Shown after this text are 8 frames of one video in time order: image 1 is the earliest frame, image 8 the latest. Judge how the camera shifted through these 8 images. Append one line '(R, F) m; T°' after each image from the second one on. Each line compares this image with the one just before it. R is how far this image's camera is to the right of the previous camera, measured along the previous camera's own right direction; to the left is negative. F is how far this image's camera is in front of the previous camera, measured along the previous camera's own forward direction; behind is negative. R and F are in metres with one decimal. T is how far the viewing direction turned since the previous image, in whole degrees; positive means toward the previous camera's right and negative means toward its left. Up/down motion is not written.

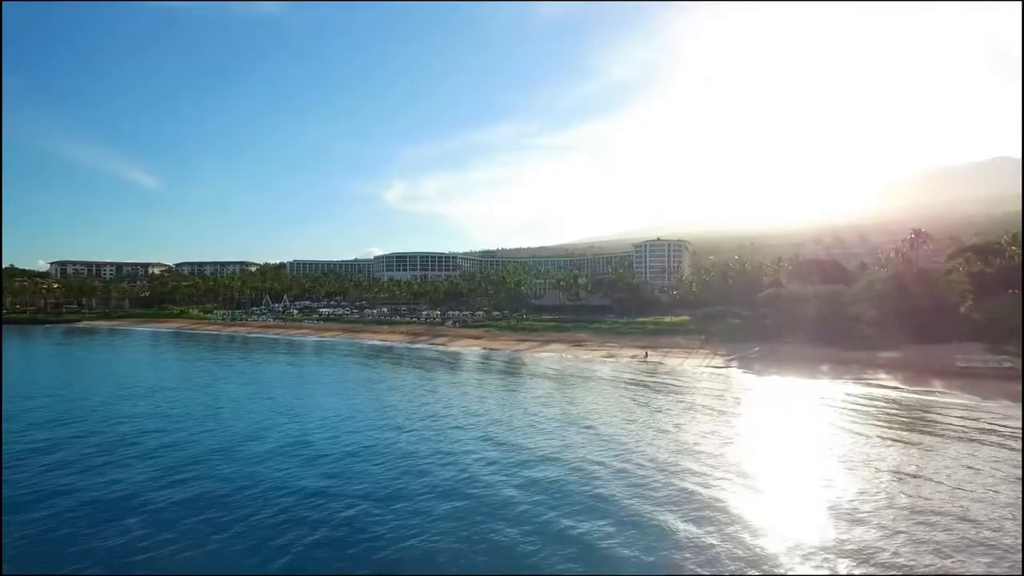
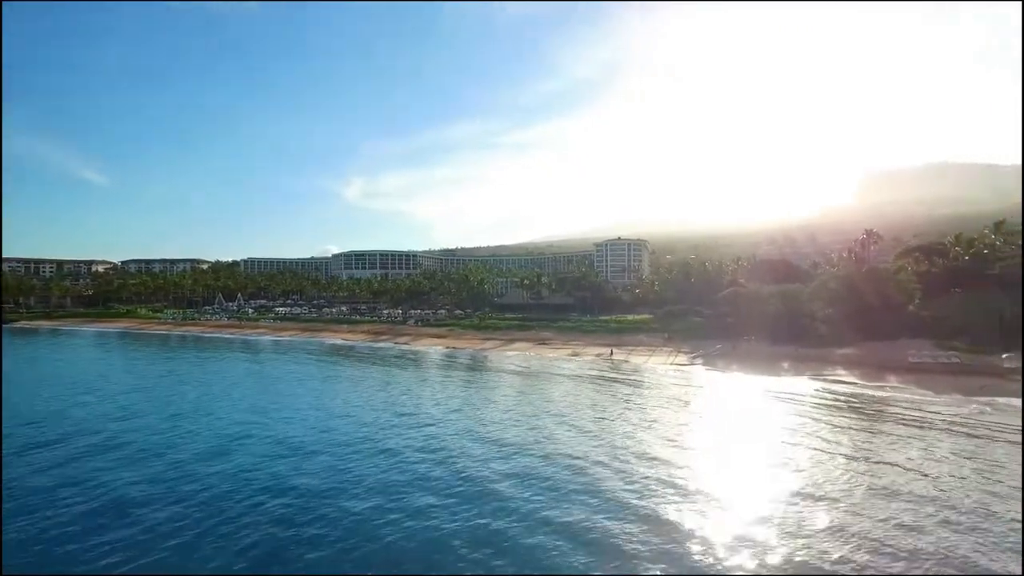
(-0.2, +0.1) m; +4°
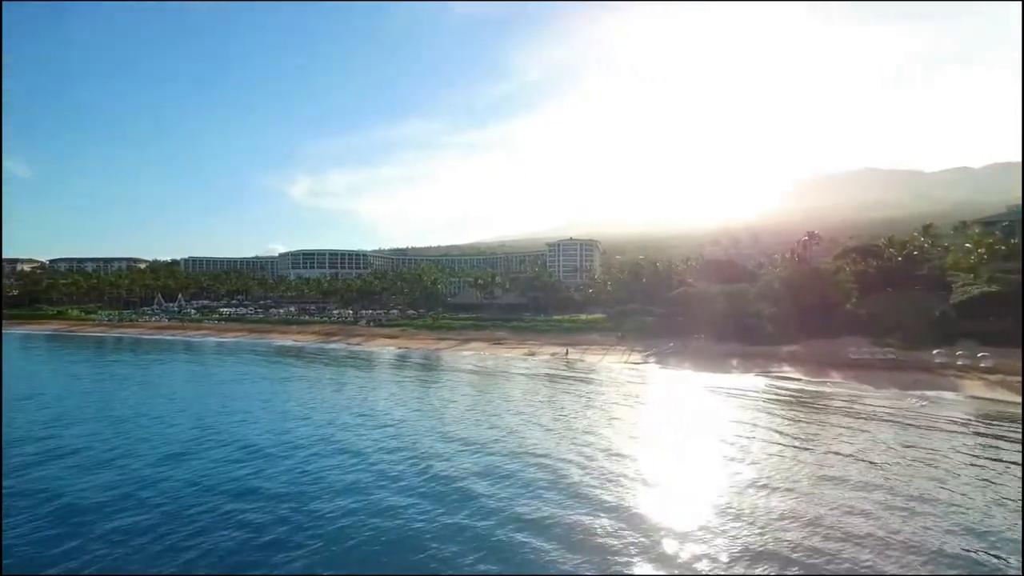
(-0.1, 0.0) m; +5°
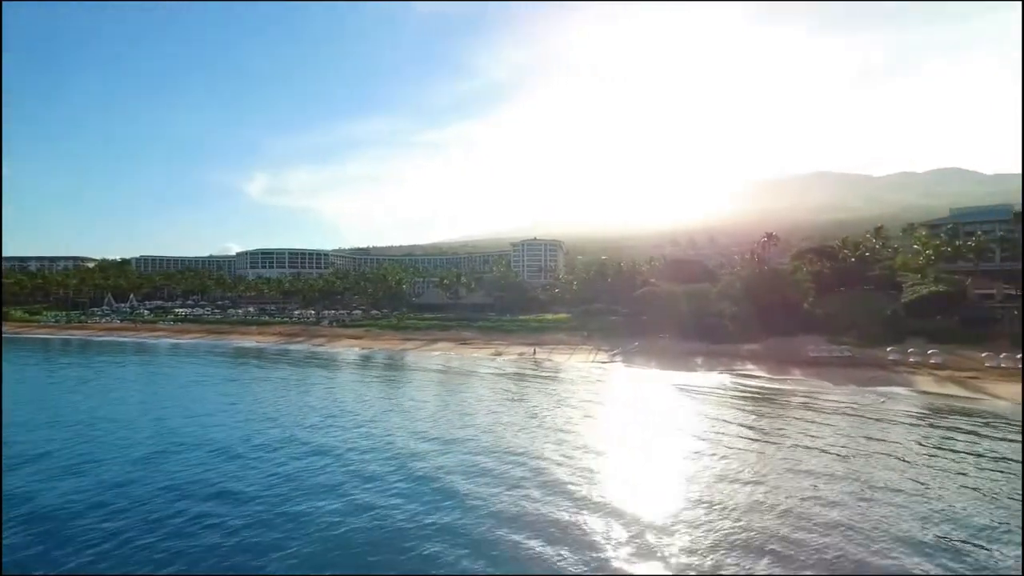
(-0.1, 0.0) m; +3°
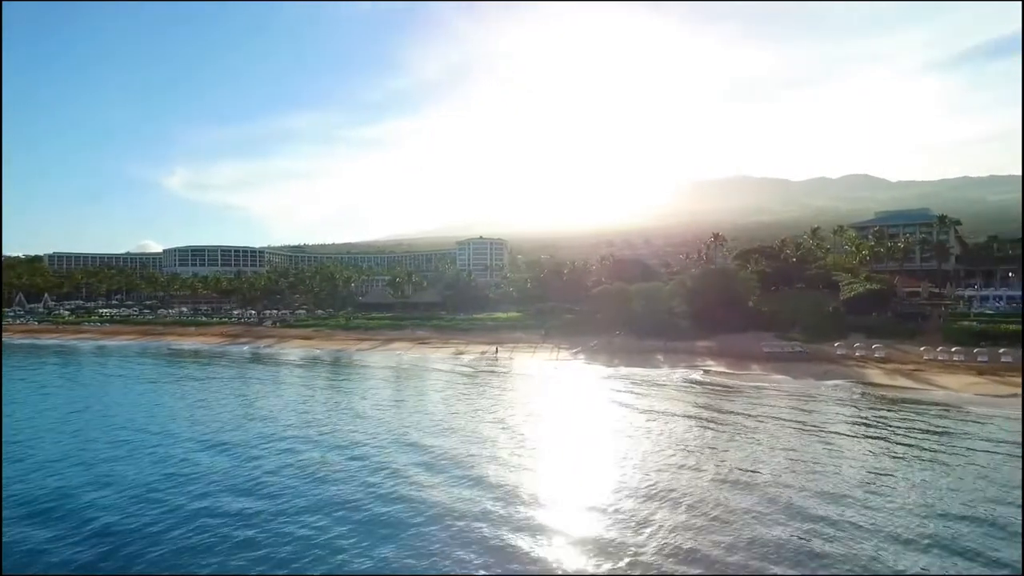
(-0.7, +0.1) m; +6°
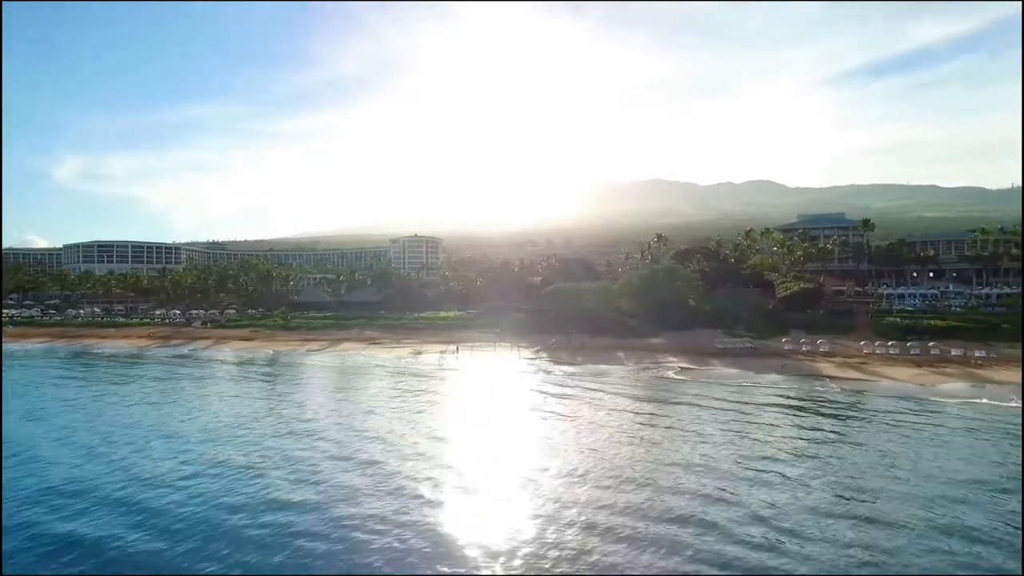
(-1.0, +0.2) m; +7°
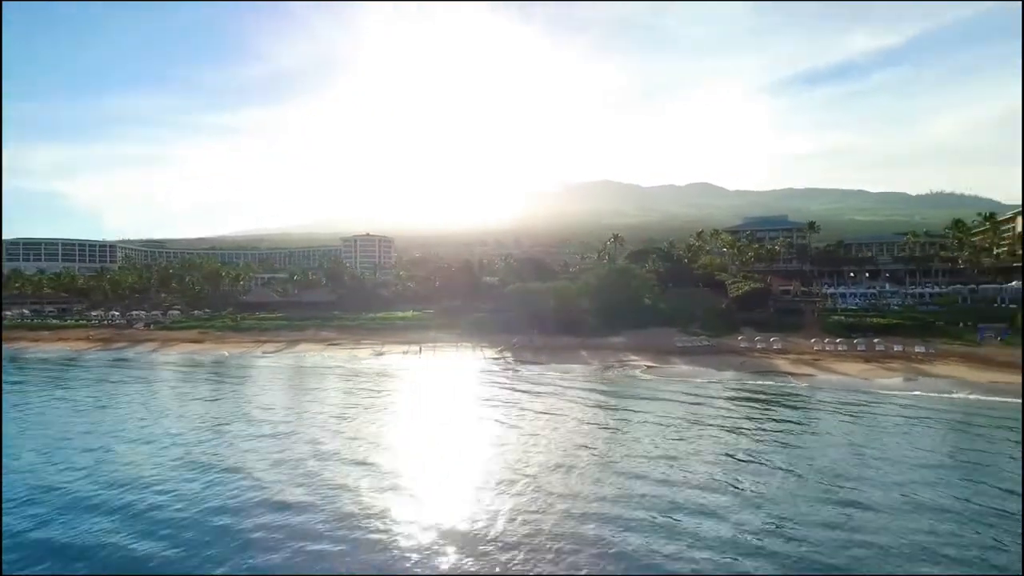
(-0.4, 0.0) m; +5°
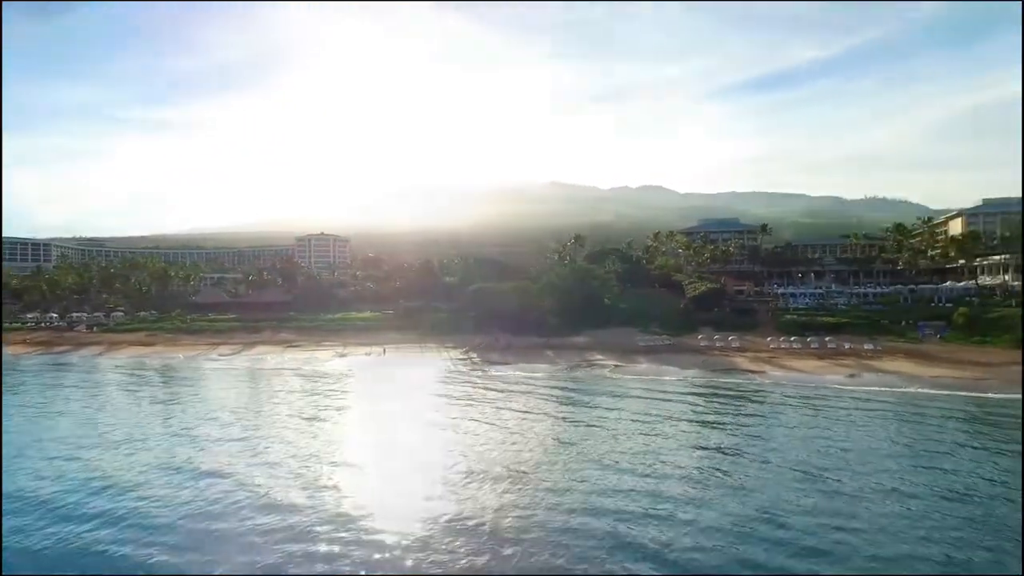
(-0.3, 0.0) m; +4°
